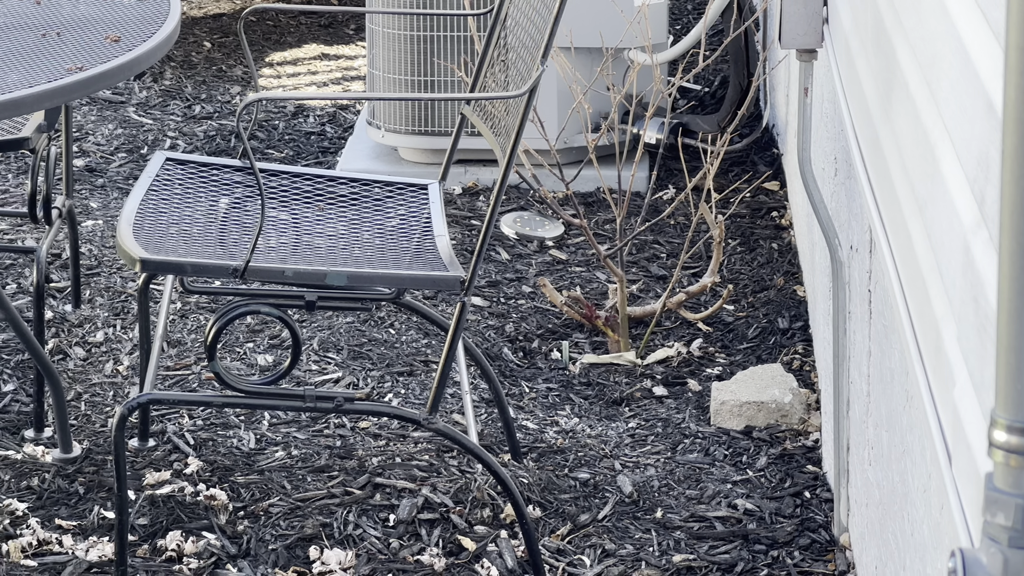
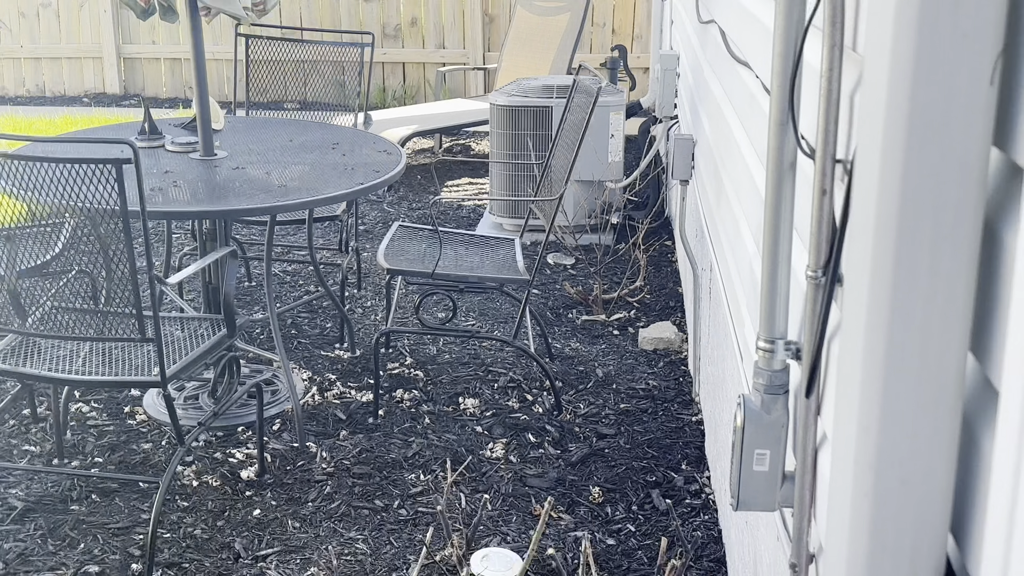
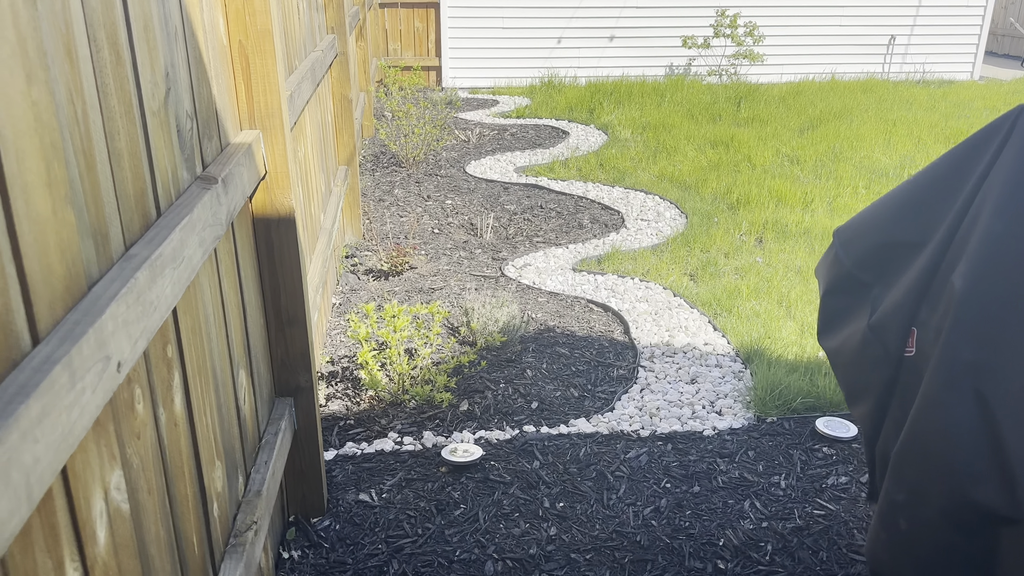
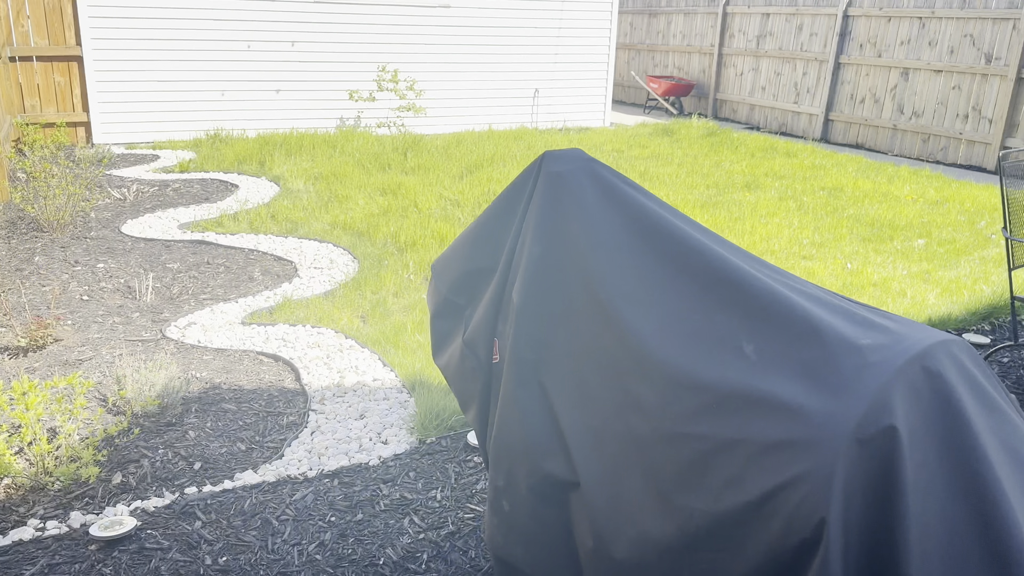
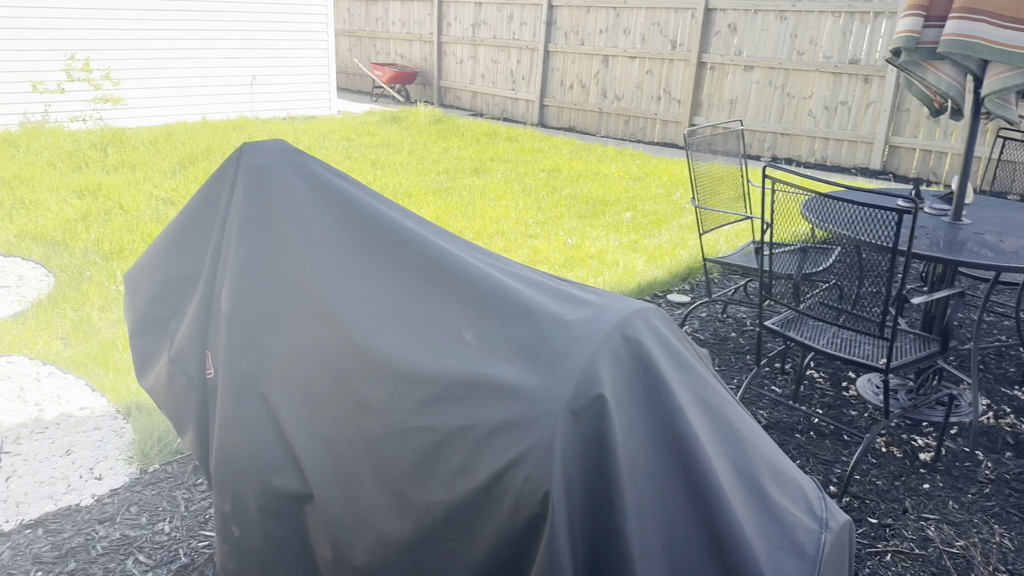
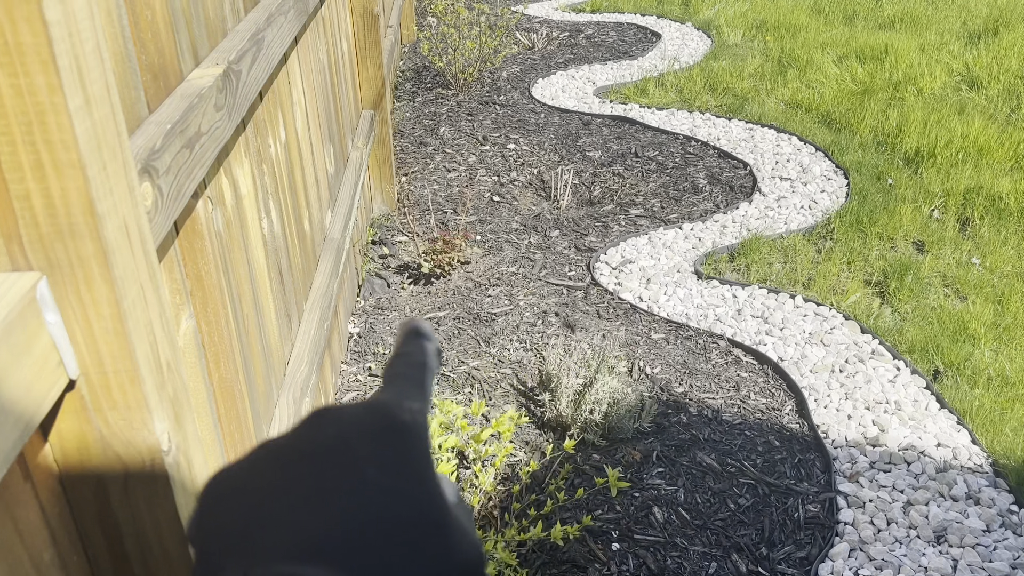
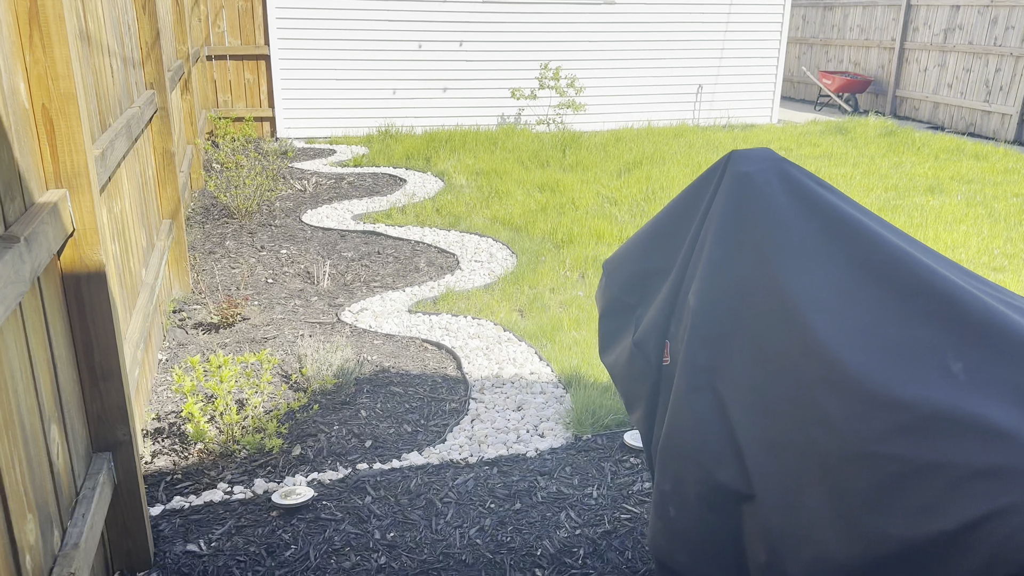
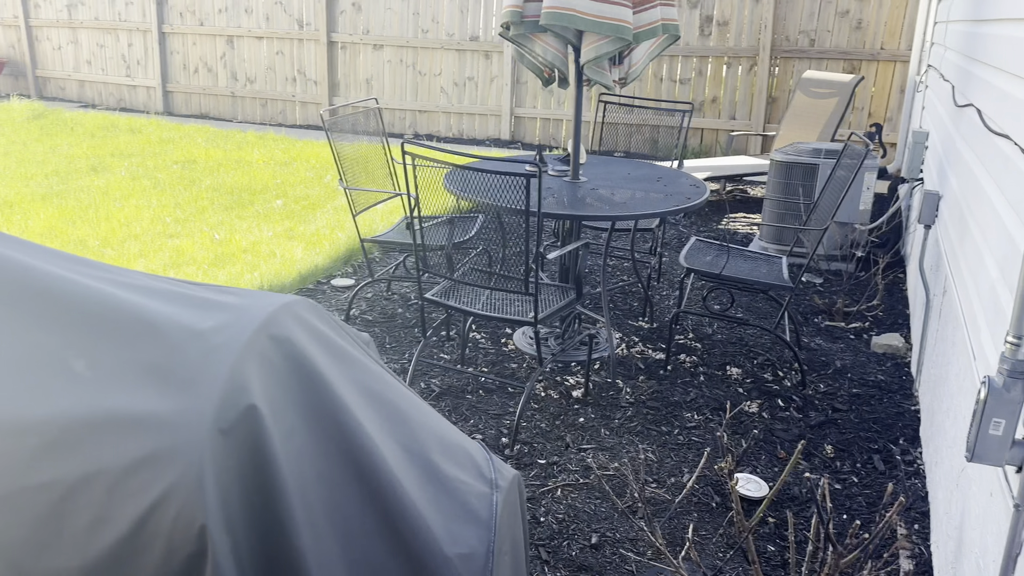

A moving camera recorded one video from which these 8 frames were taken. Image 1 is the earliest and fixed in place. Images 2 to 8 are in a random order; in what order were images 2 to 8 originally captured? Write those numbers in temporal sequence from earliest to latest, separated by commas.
2, 8, 5, 4, 7, 3, 6
